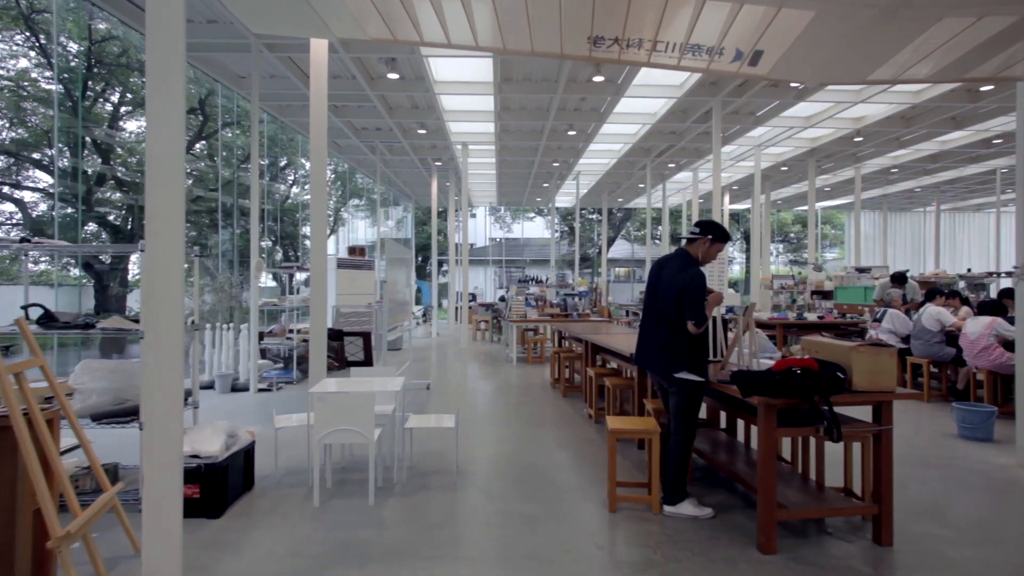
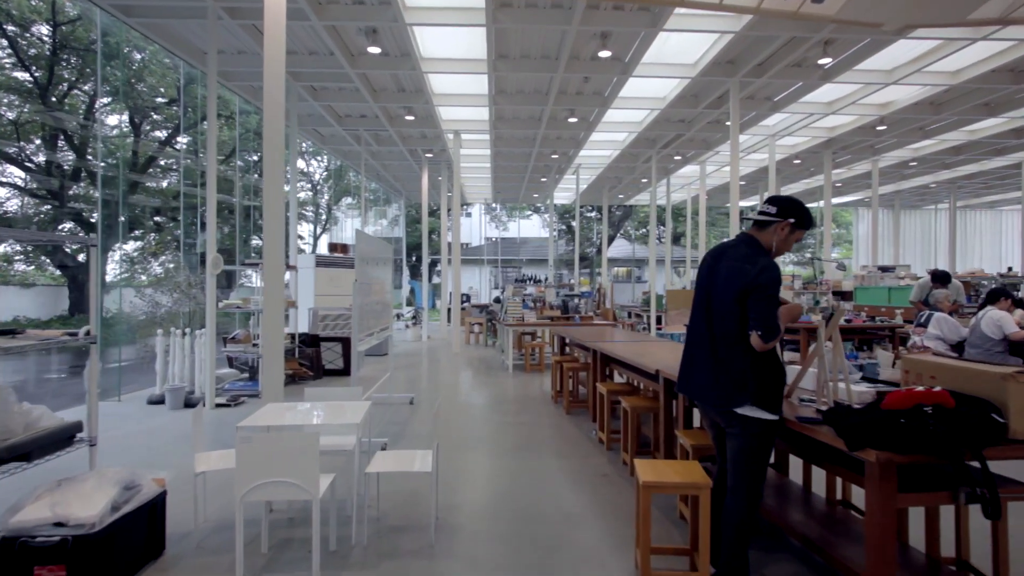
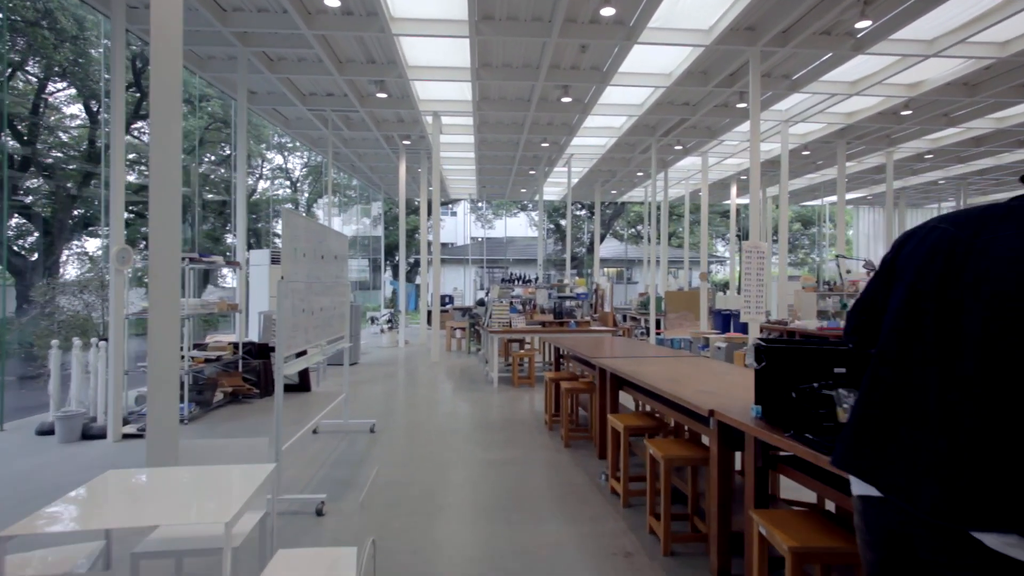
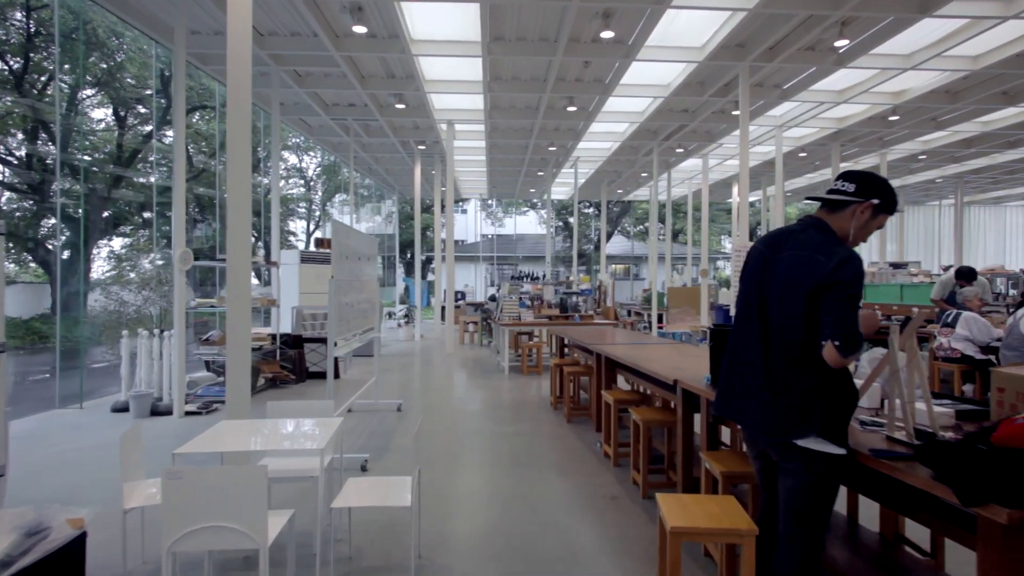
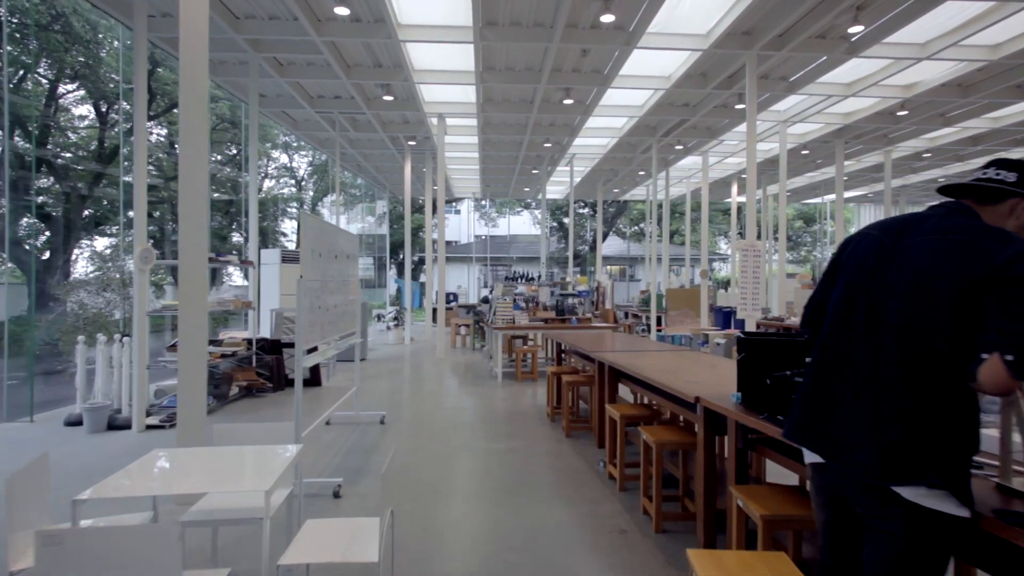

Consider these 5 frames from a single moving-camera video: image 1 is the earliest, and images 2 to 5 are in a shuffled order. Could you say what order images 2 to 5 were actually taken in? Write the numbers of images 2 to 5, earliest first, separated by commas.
2, 4, 5, 3
